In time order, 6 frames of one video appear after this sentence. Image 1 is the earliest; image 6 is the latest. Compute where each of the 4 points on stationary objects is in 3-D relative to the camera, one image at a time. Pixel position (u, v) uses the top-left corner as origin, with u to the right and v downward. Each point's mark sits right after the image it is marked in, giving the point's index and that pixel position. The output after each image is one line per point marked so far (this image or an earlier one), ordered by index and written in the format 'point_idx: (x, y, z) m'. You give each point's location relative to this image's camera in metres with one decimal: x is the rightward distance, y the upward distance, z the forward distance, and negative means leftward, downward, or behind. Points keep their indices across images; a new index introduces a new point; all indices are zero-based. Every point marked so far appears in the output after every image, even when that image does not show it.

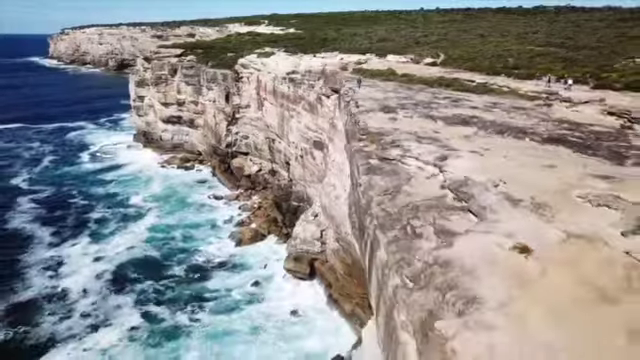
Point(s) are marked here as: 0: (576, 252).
0: (+3.0, -0.8, +5.8) m
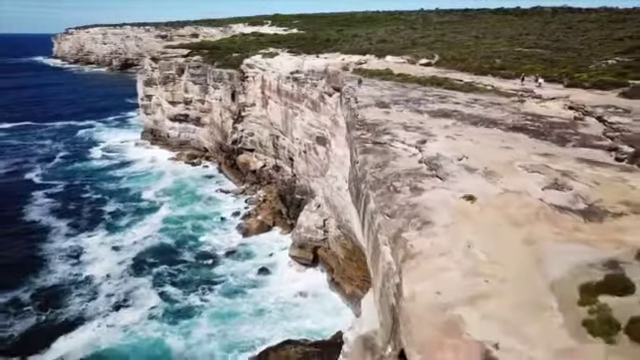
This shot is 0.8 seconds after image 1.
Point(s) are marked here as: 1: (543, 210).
0: (+3.1, -0.3, +8.4) m
1: (+3.4, -0.5, +7.8) m
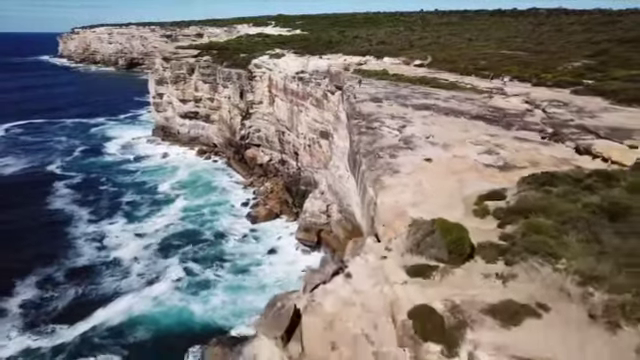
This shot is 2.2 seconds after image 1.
0: (+3.3, +0.5, +12.5) m
1: (+3.6, +0.3, +12.0) m
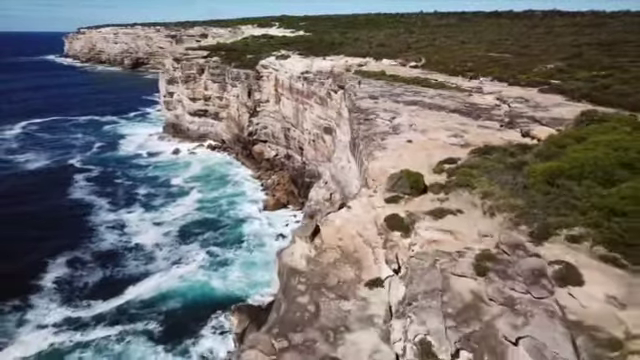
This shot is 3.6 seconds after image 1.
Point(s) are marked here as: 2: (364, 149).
0: (+3.6, +1.3, +16.8) m
1: (+3.8, +1.1, +16.3) m
2: (+1.4, +1.0, +16.8) m
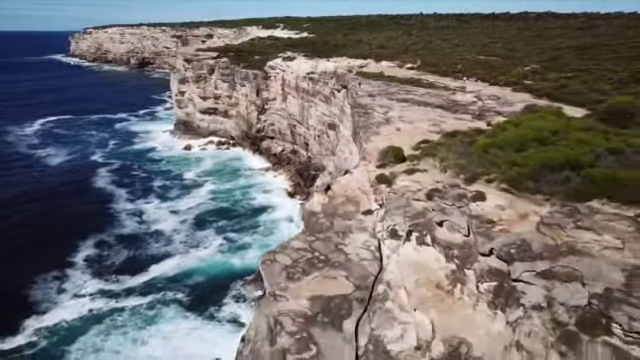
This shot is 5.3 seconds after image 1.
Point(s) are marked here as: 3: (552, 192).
0: (+3.9, +2.2, +21.7) m
1: (+4.2, +2.0, +21.1) m
2: (+1.8, +1.9, +21.7) m
3: (+5.1, -0.3, +11.3) m
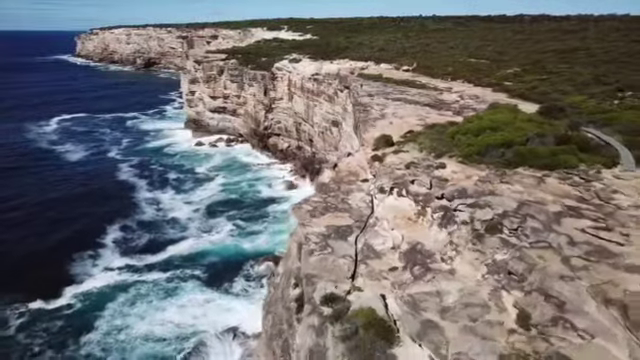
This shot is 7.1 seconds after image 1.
0: (+4.3, +3.0, +26.8) m
1: (+4.6, +2.9, +26.2) m
2: (+2.2, +2.7, +26.7) m
3: (+5.5, +0.6, +16.4) m
